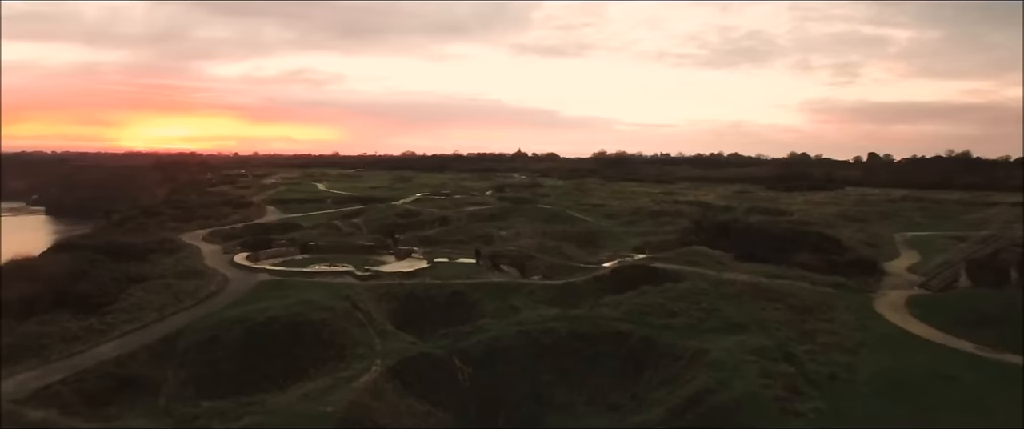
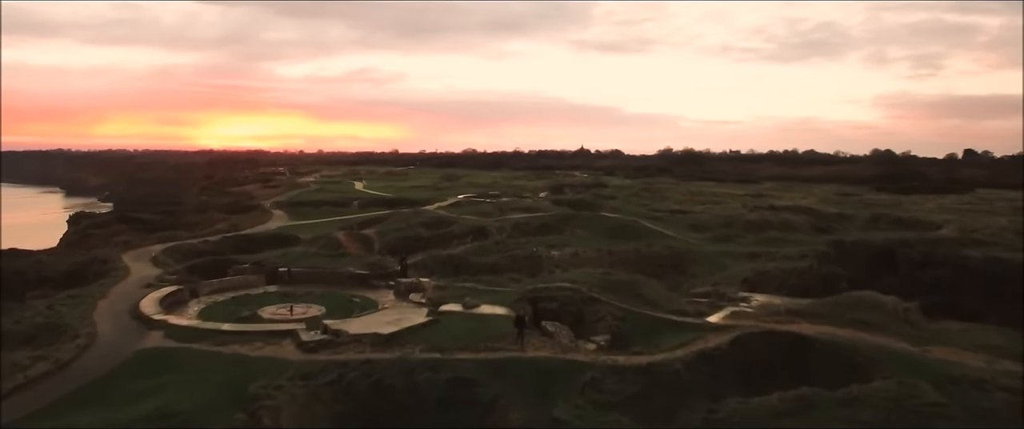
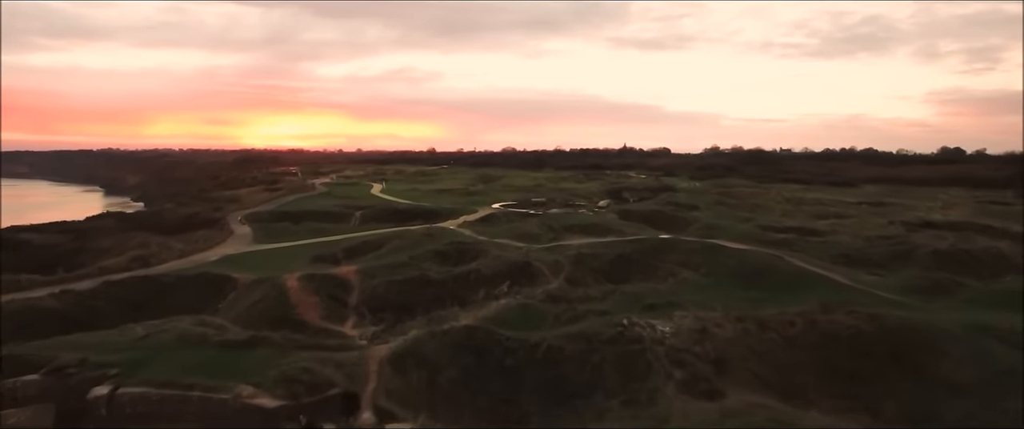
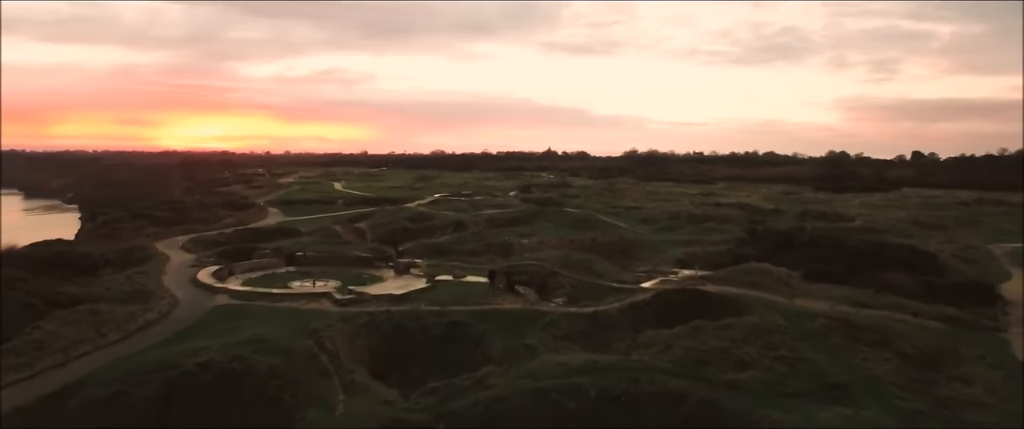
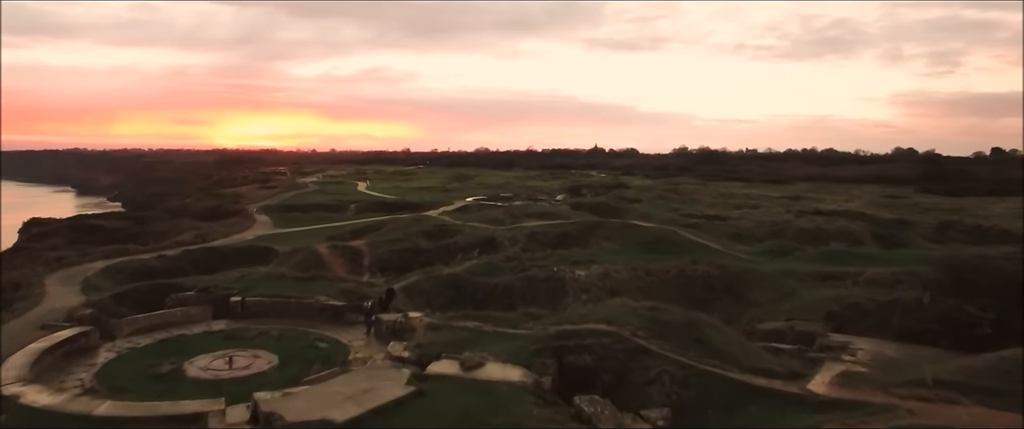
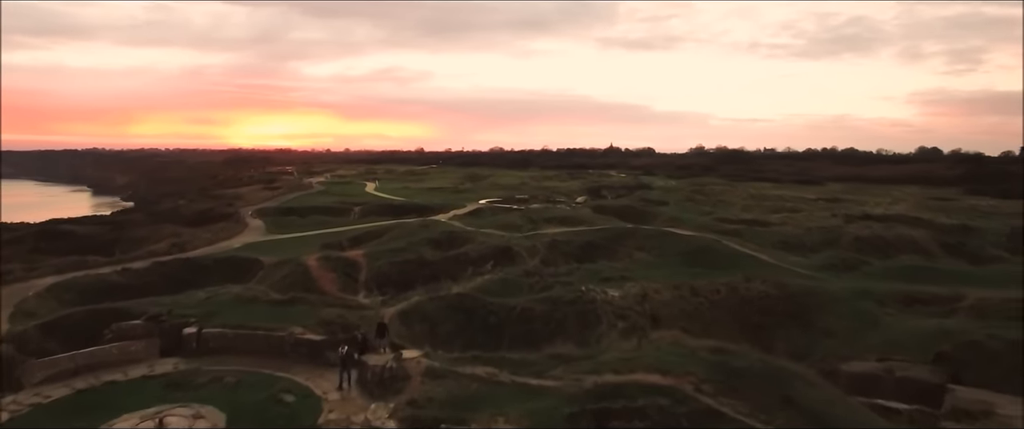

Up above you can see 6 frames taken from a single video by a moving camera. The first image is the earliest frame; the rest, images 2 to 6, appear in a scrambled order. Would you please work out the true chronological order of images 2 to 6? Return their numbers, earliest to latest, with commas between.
4, 2, 5, 6, 3
